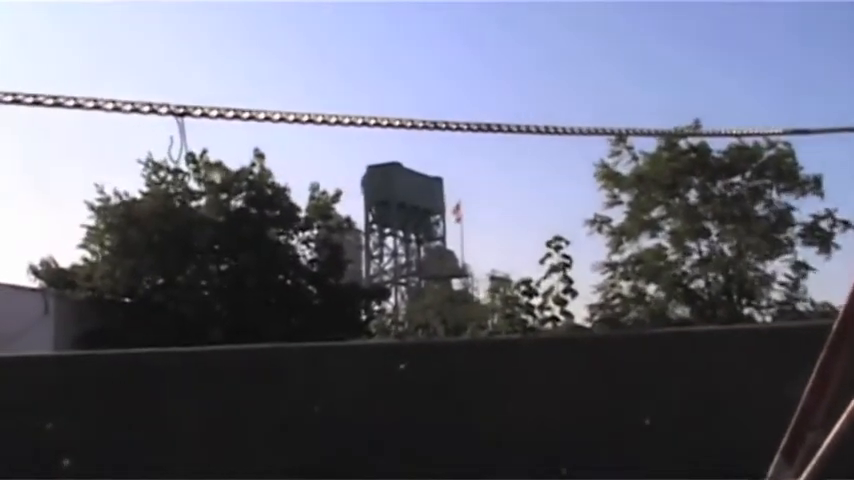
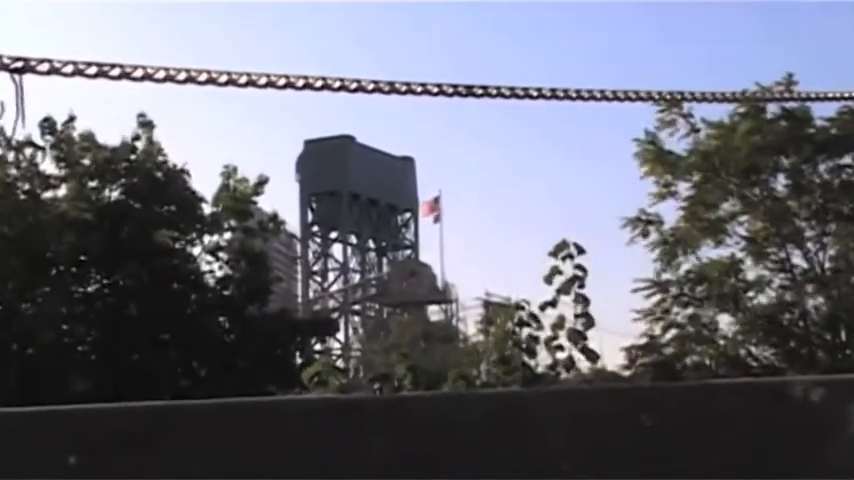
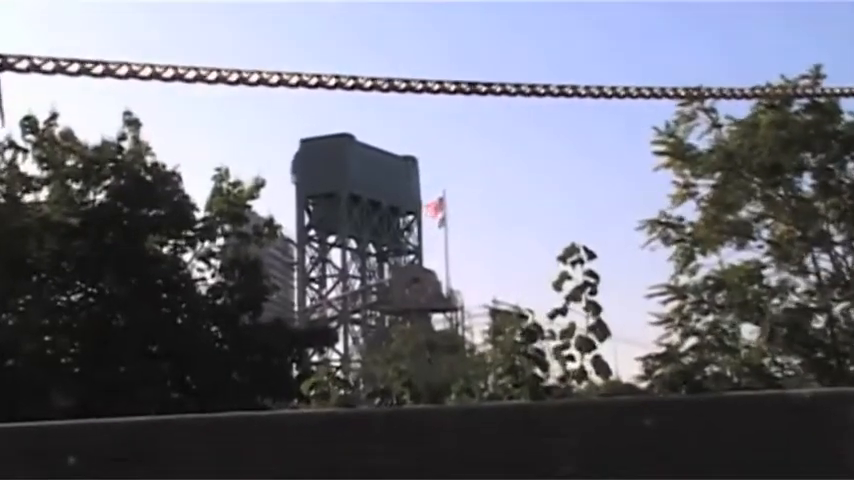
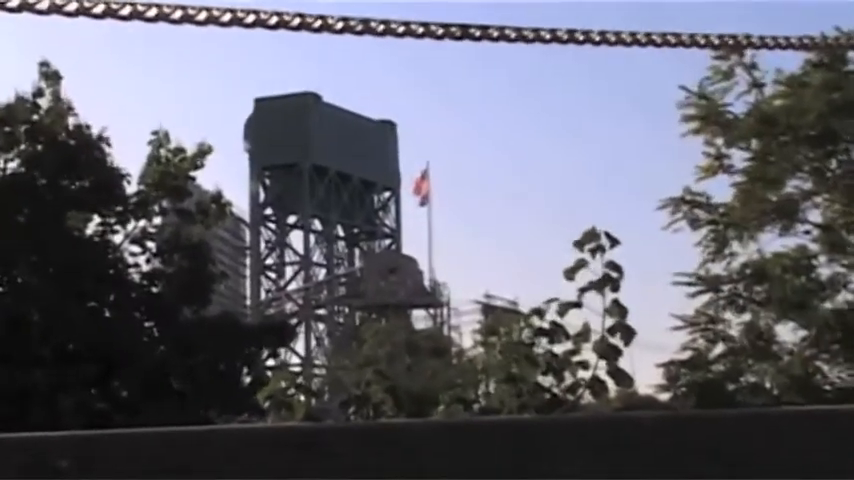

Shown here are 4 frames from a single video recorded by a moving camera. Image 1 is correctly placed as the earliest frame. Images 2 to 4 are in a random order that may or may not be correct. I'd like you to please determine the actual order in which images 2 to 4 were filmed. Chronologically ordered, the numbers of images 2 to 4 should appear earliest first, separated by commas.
2, 3, 4
